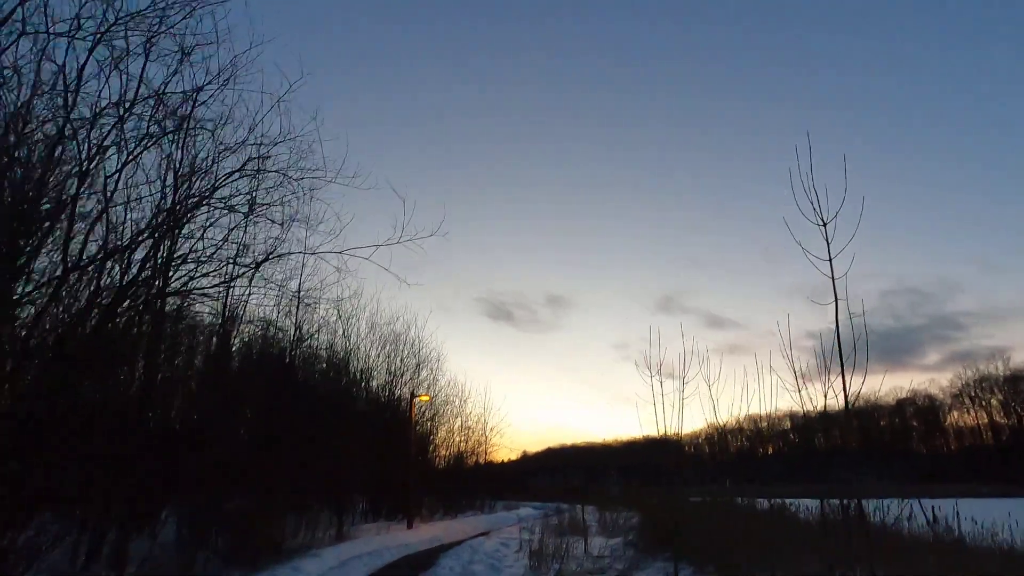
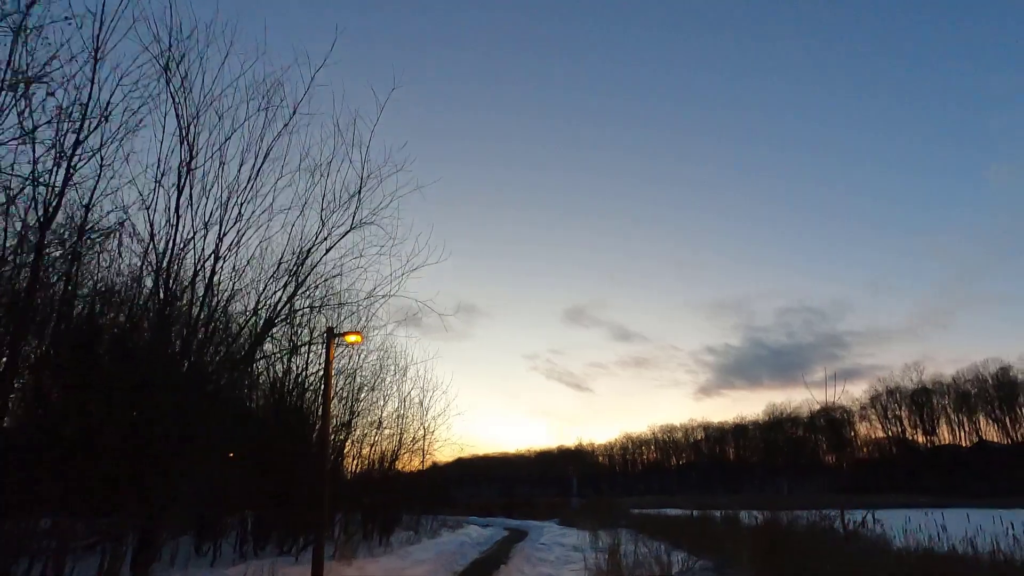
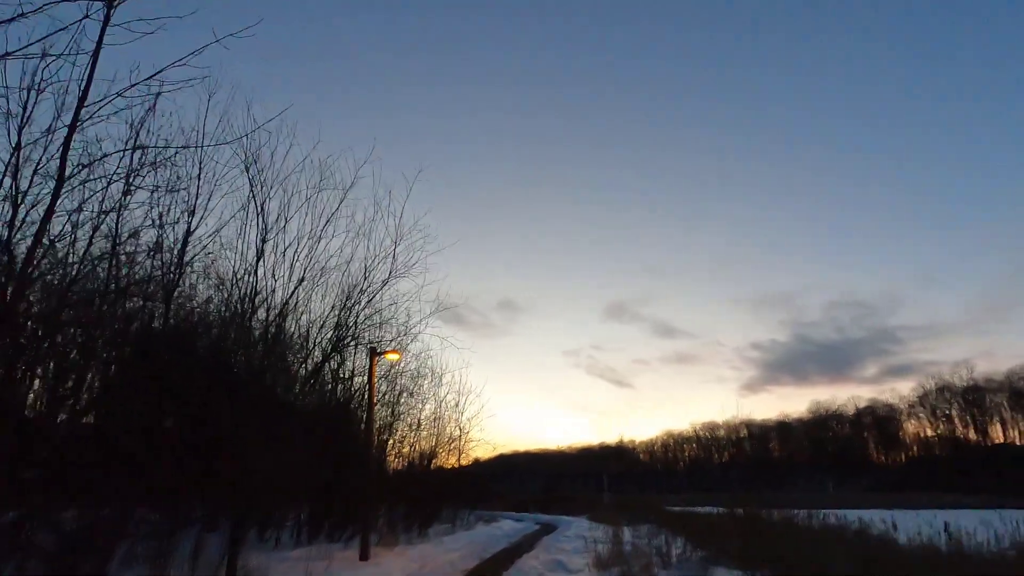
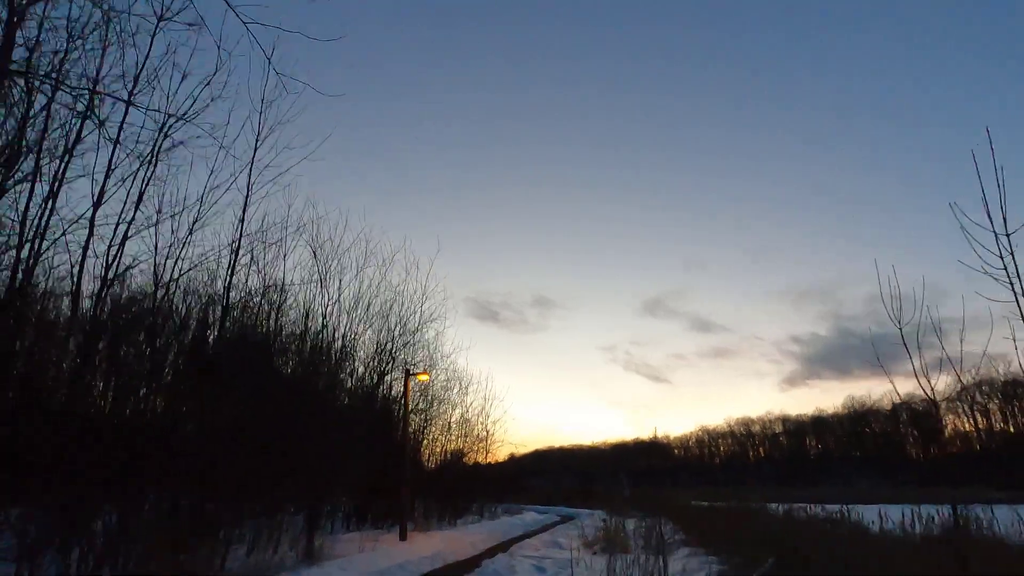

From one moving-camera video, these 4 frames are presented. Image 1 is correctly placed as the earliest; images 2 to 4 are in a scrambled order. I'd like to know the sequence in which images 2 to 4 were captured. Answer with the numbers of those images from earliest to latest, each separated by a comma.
4, 3, 2
